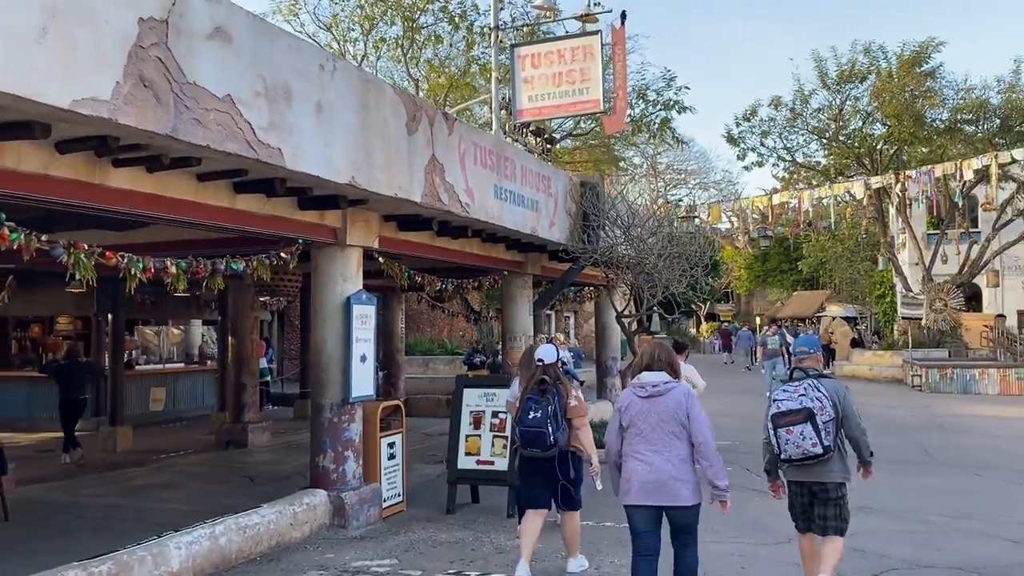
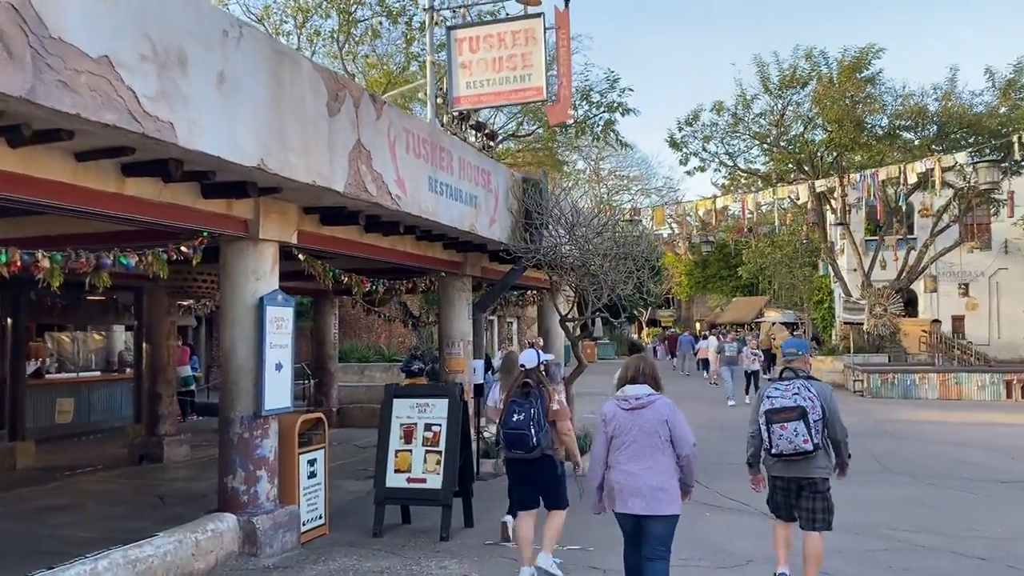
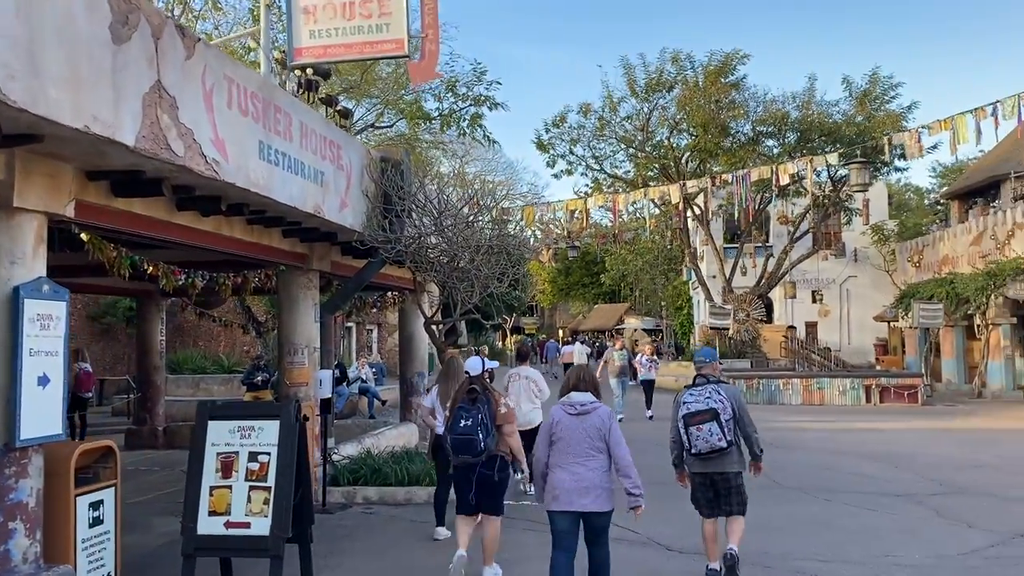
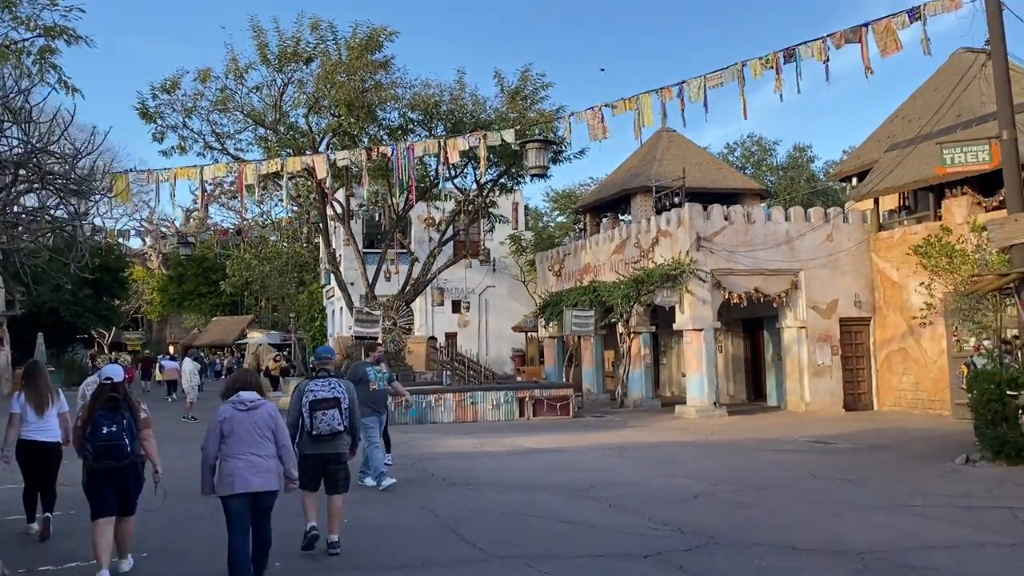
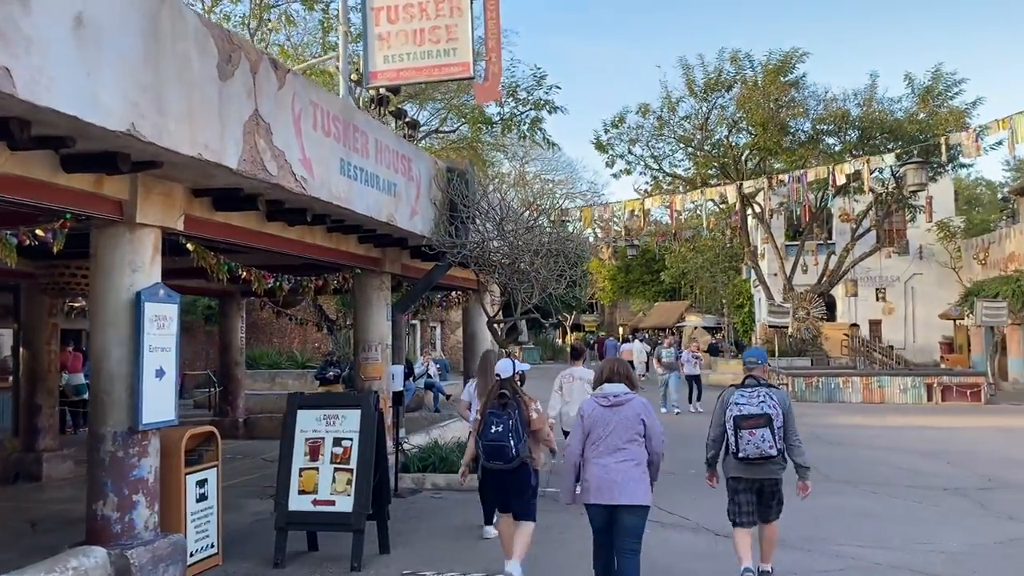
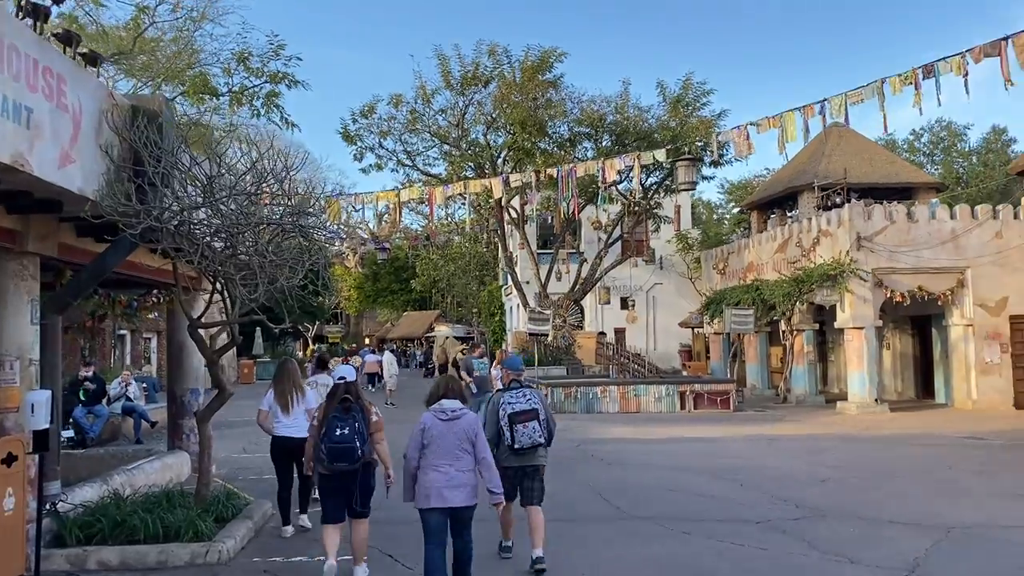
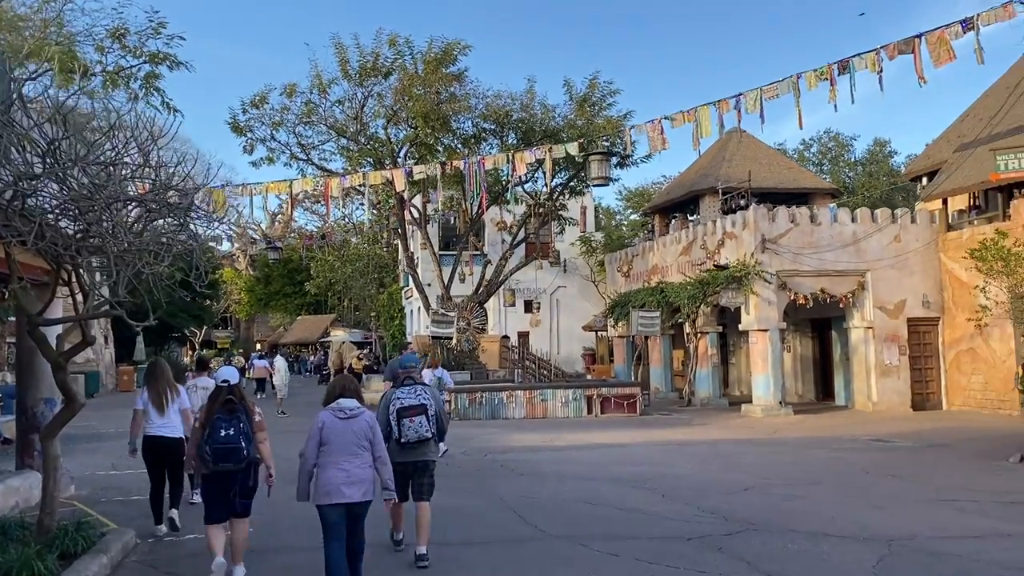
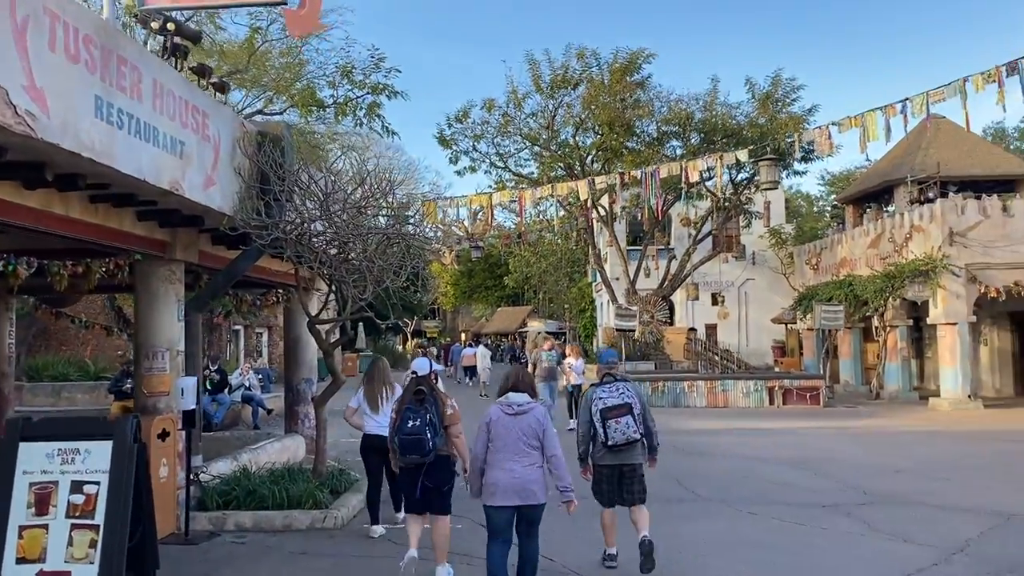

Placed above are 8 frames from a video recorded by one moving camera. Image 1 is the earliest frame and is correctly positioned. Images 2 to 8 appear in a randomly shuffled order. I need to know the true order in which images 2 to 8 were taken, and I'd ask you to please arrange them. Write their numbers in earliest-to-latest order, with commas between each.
2, 5, 3, 8, 6, 7, 4
